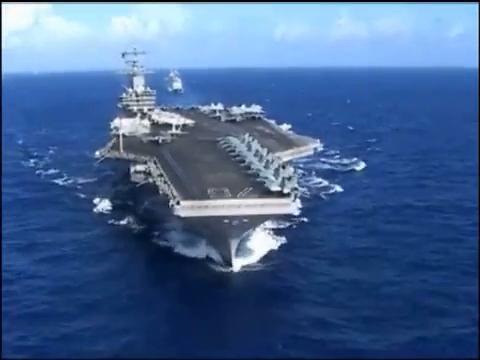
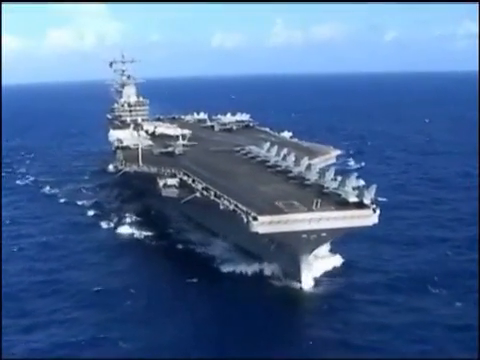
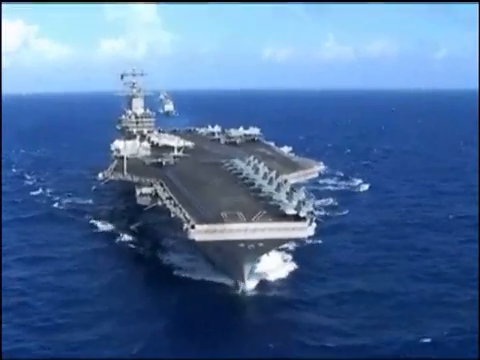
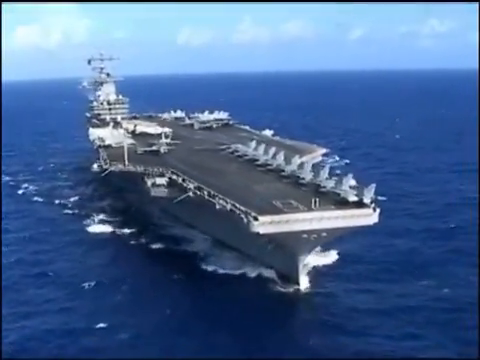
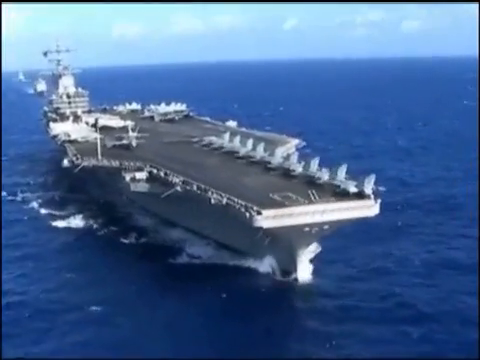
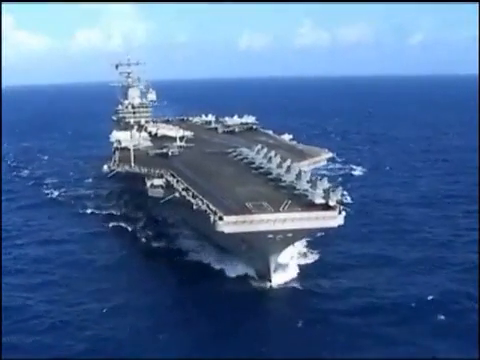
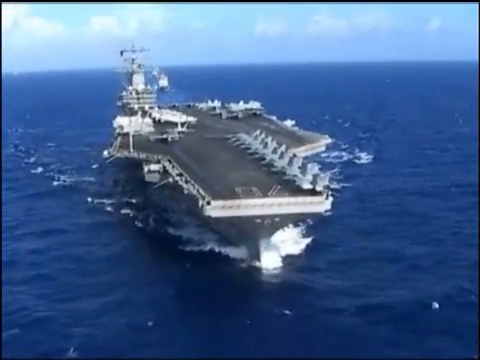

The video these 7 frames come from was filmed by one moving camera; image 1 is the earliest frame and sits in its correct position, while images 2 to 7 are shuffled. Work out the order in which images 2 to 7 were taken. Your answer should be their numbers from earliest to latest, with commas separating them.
3, 7, 6, 2, 4, 5
